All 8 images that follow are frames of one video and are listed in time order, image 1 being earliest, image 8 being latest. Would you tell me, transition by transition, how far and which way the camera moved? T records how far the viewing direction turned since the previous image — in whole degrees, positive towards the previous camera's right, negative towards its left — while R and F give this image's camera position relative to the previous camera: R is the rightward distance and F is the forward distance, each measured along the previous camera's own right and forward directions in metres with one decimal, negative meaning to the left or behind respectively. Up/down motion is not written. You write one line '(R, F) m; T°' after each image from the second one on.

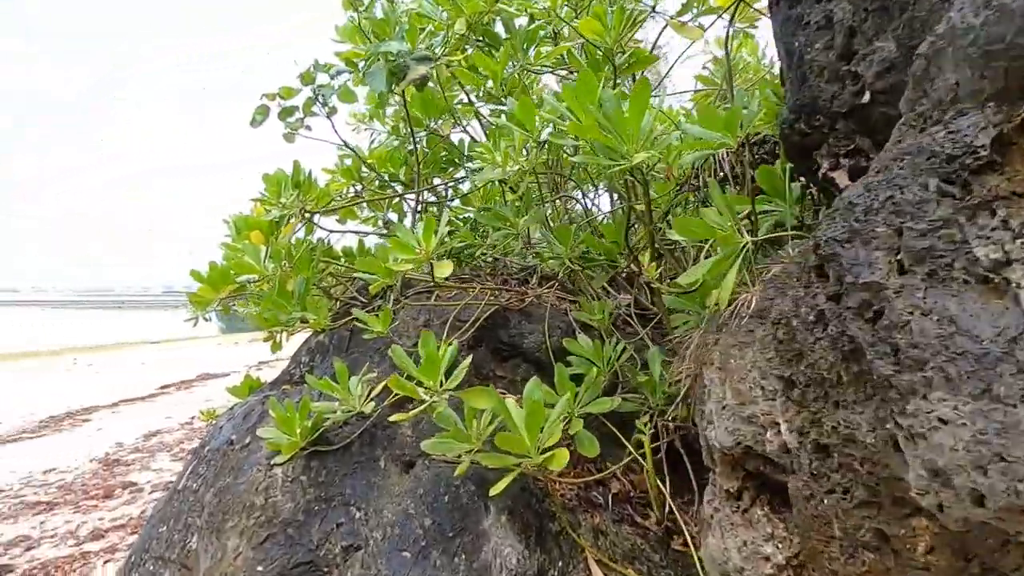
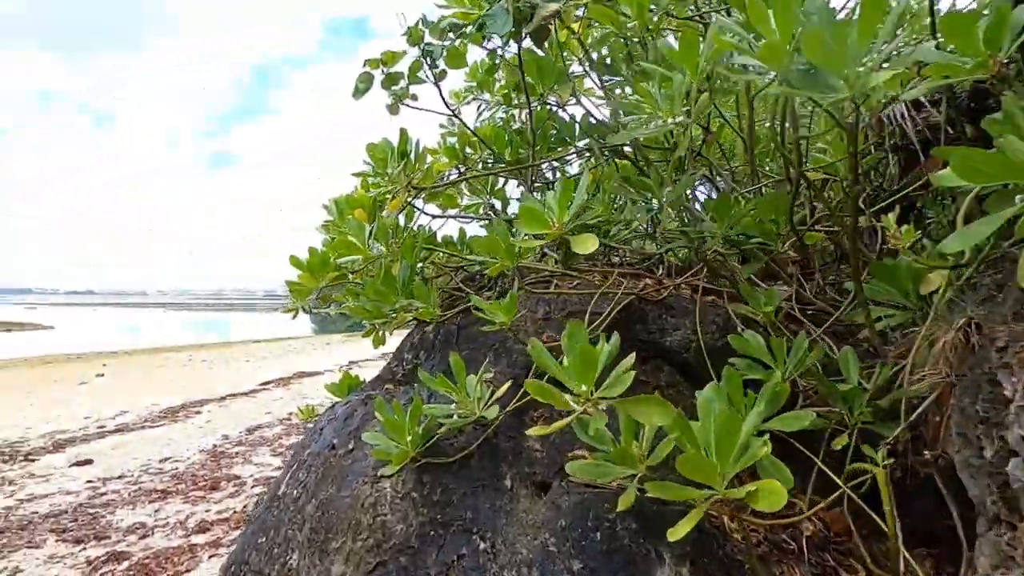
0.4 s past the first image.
(-0.3, +0.4) m; -8°
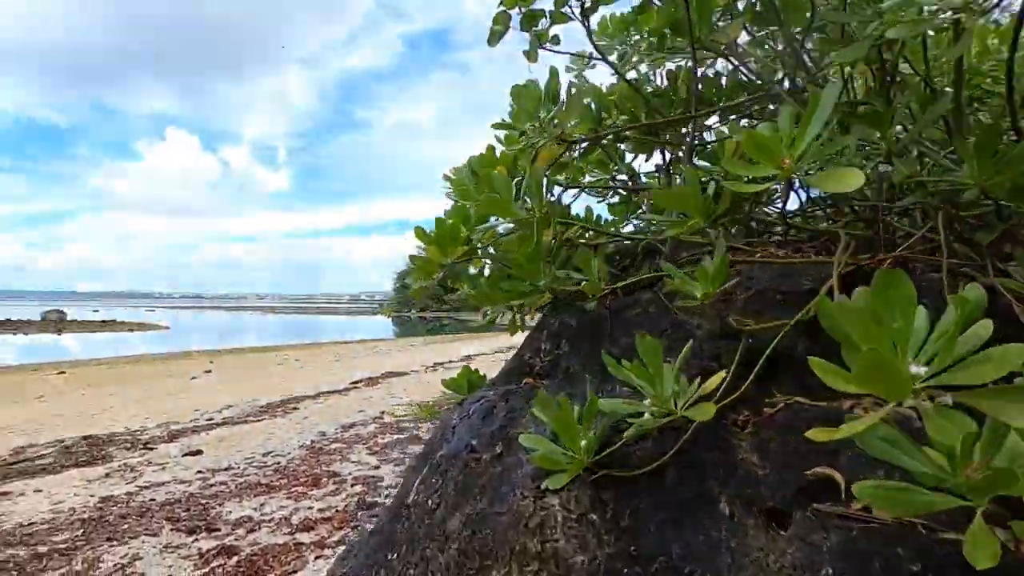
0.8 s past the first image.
(-0.3, +0.4) m; -8°
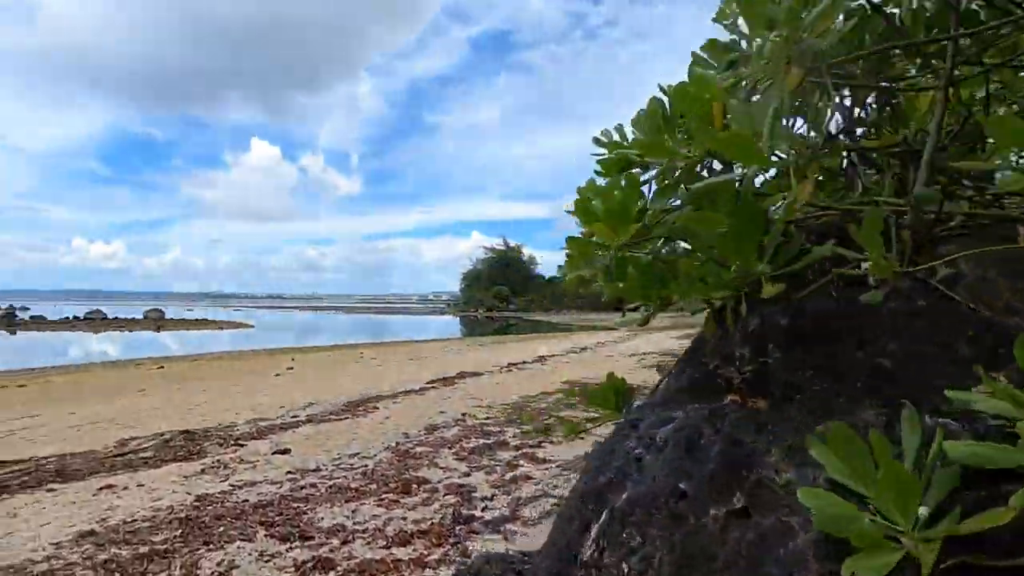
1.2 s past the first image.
(-0.4, +0.5) m; -7°
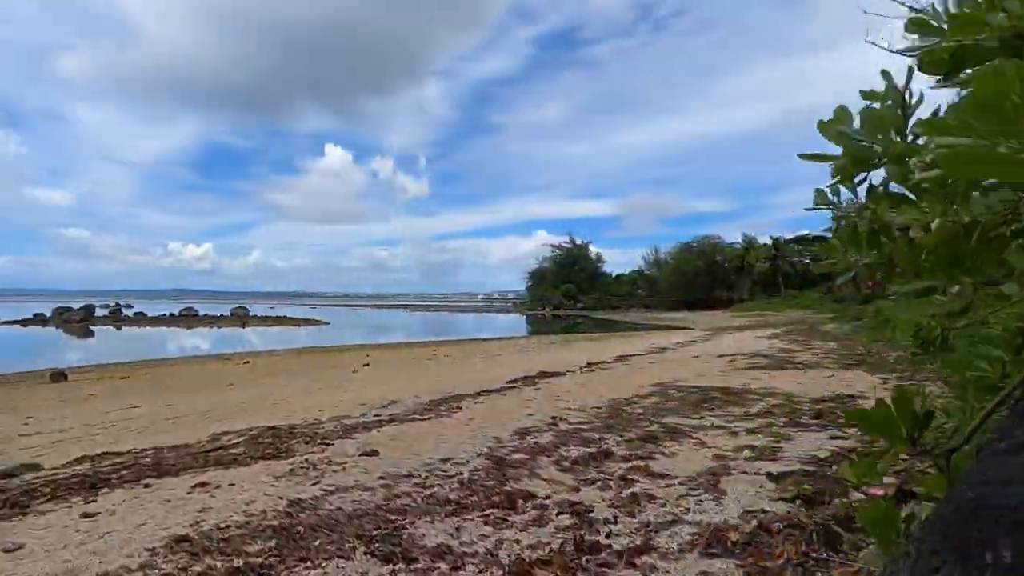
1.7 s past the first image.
(-0.5, +0.6) m; -7°
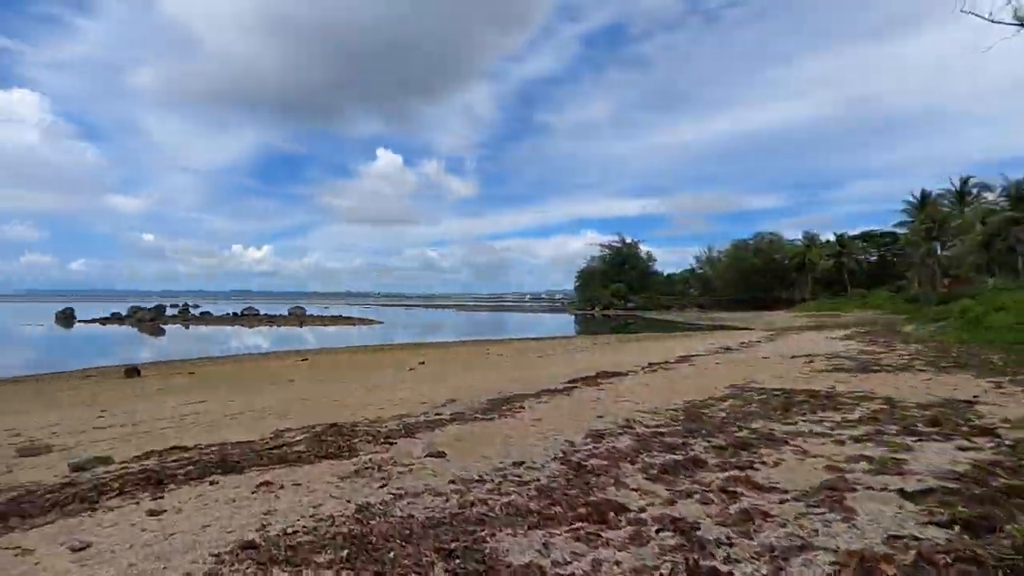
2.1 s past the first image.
(-0.3, +0.5) m; -5°
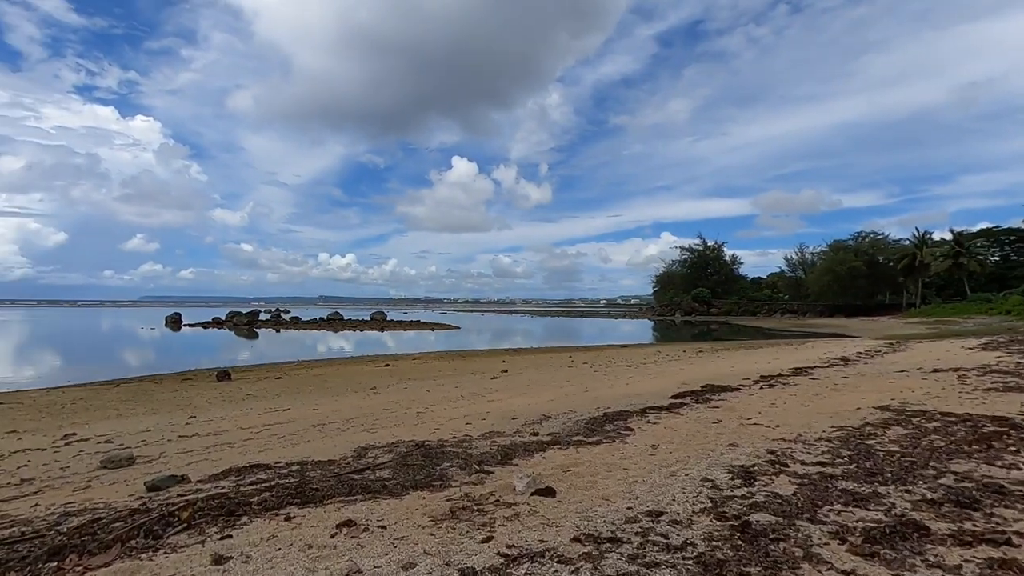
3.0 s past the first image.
(-0.5, +1.2) m; -8°
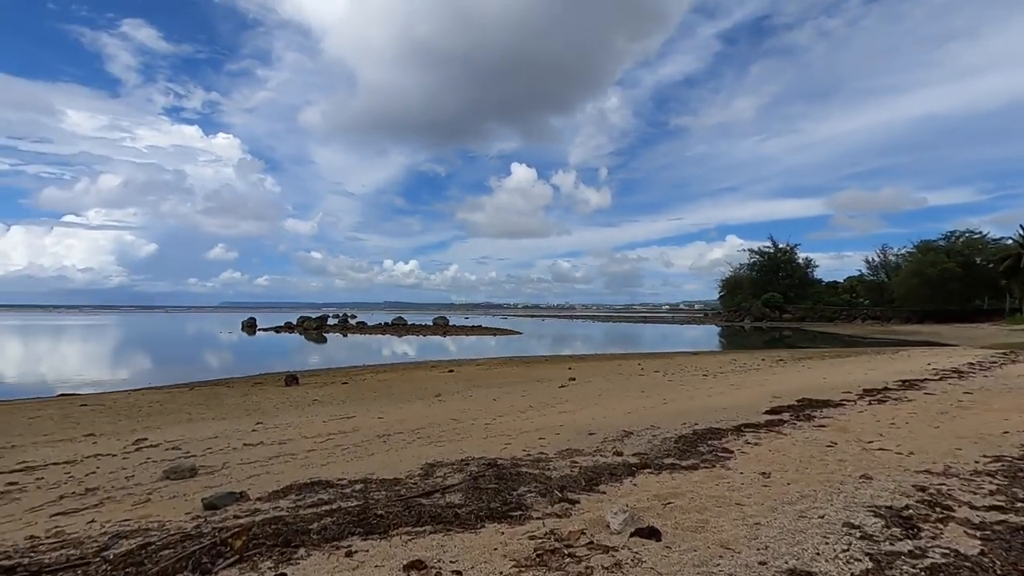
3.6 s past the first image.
(-0.3, +0.8) m; -6°
